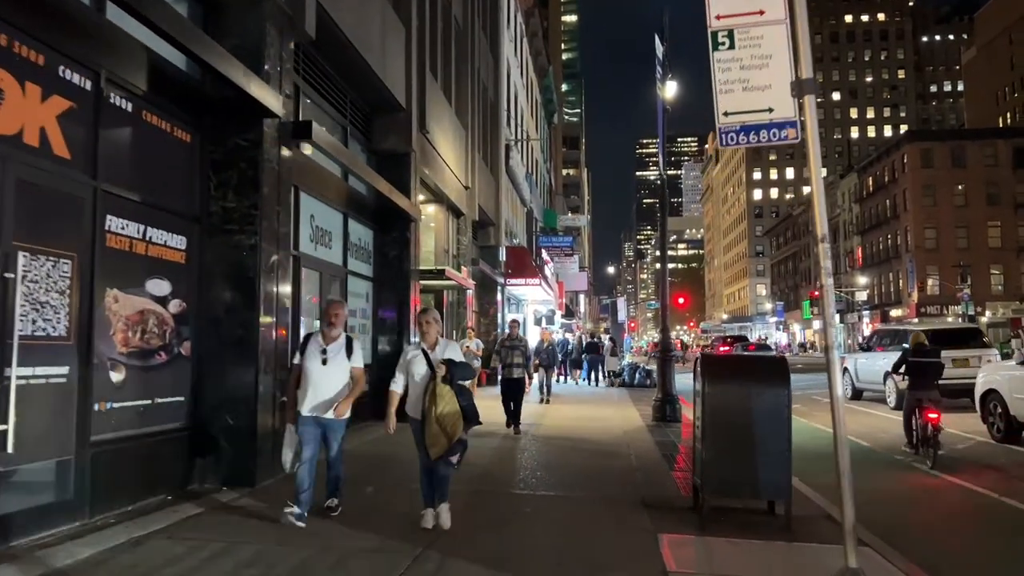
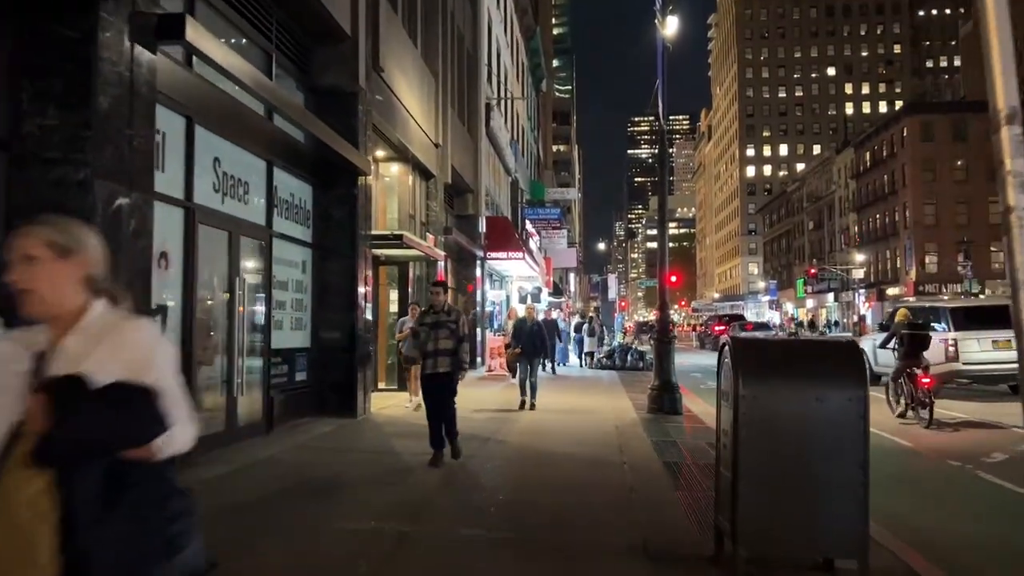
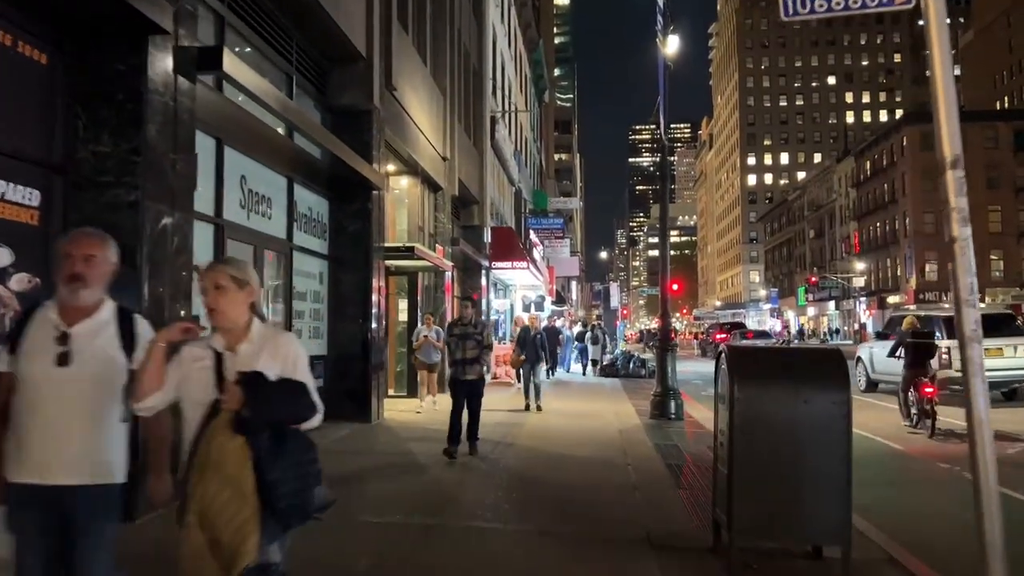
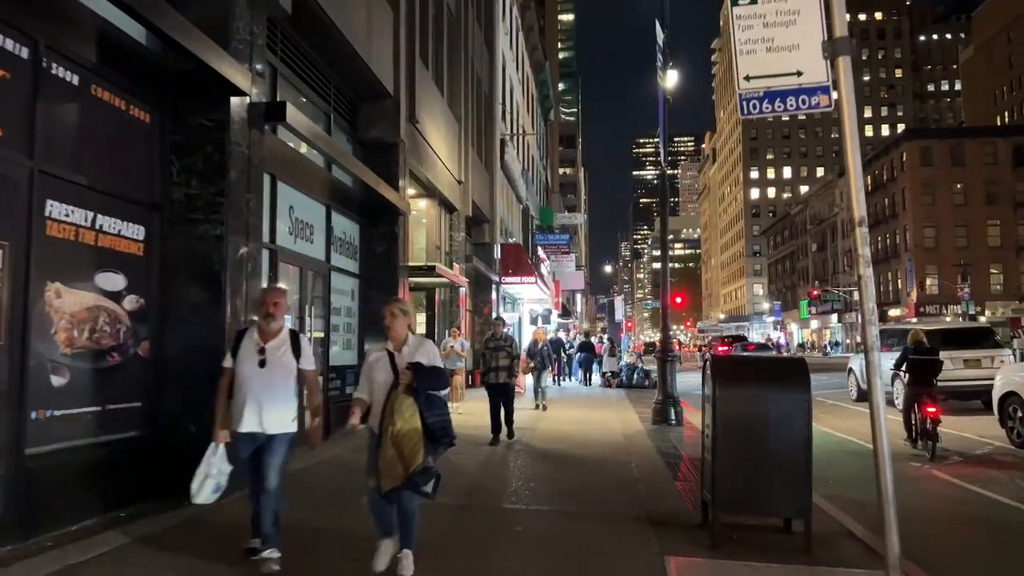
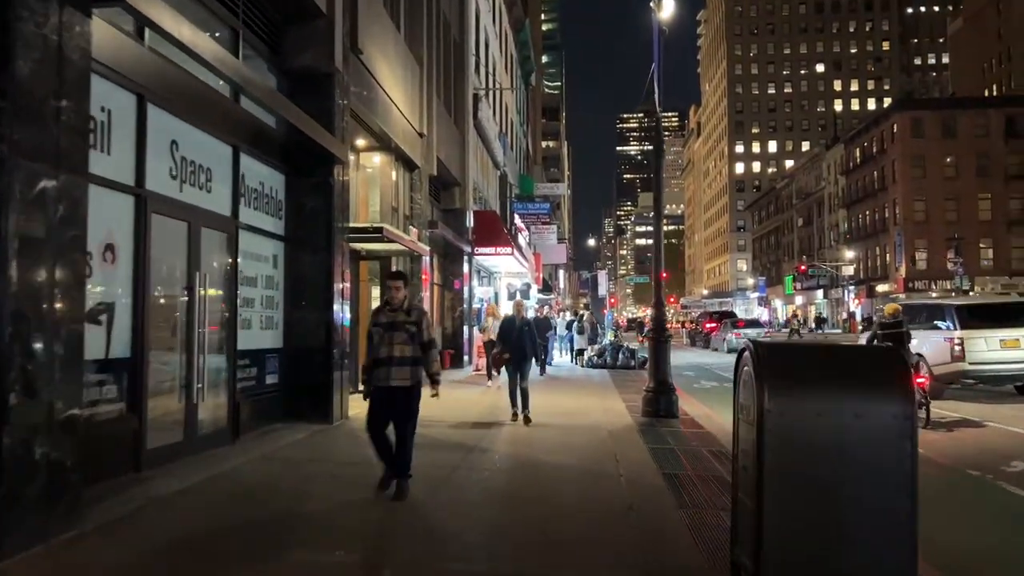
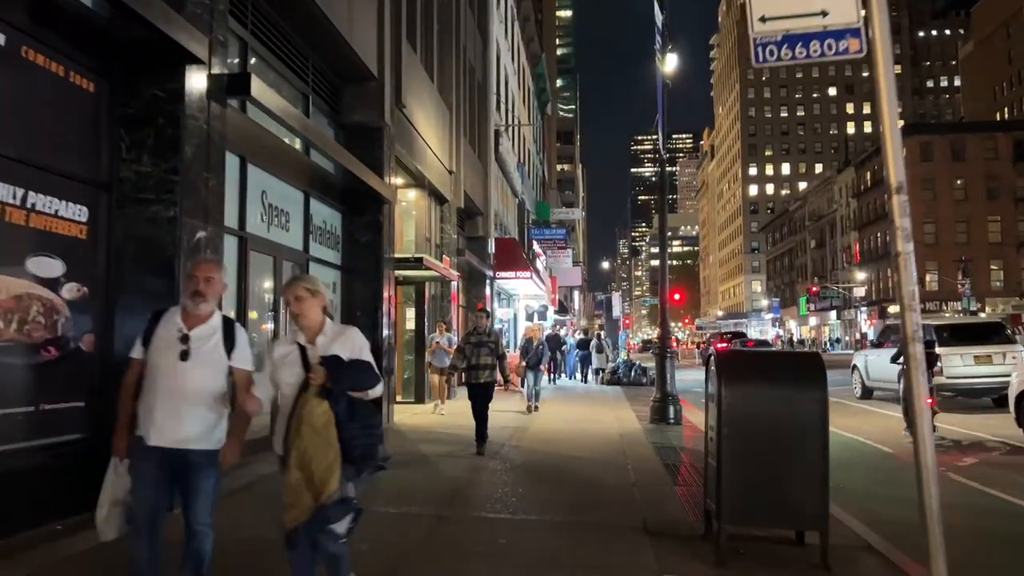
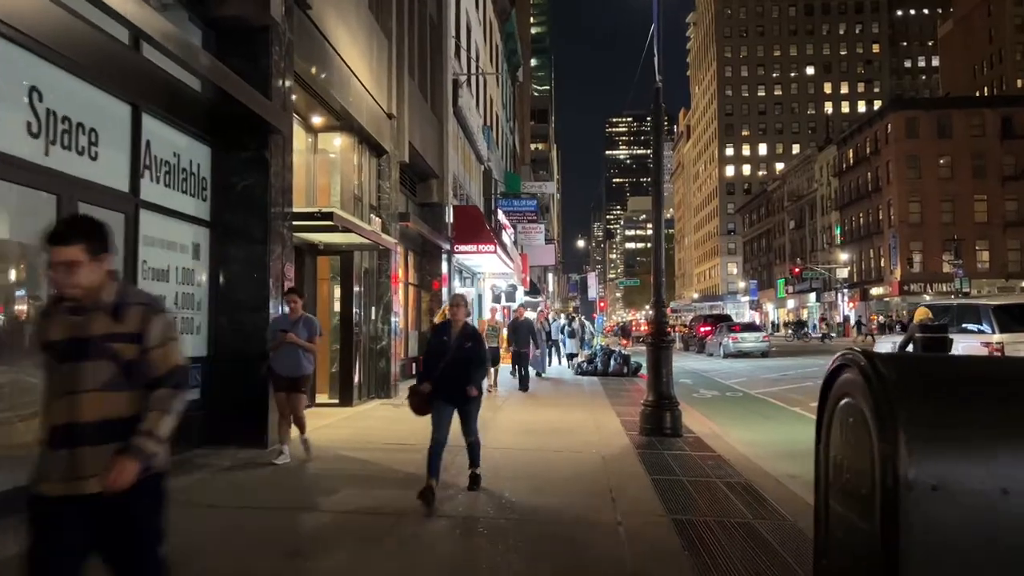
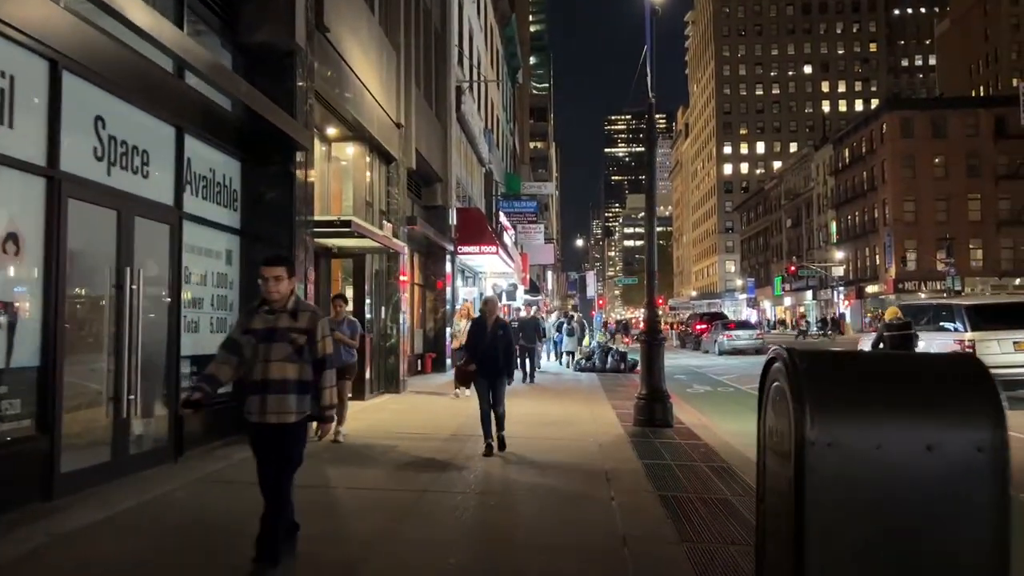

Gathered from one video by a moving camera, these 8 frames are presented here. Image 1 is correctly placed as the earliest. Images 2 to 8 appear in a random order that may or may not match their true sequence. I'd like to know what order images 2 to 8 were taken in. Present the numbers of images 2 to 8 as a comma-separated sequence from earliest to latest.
4, 6, 3, 2, 5, 8, 7
